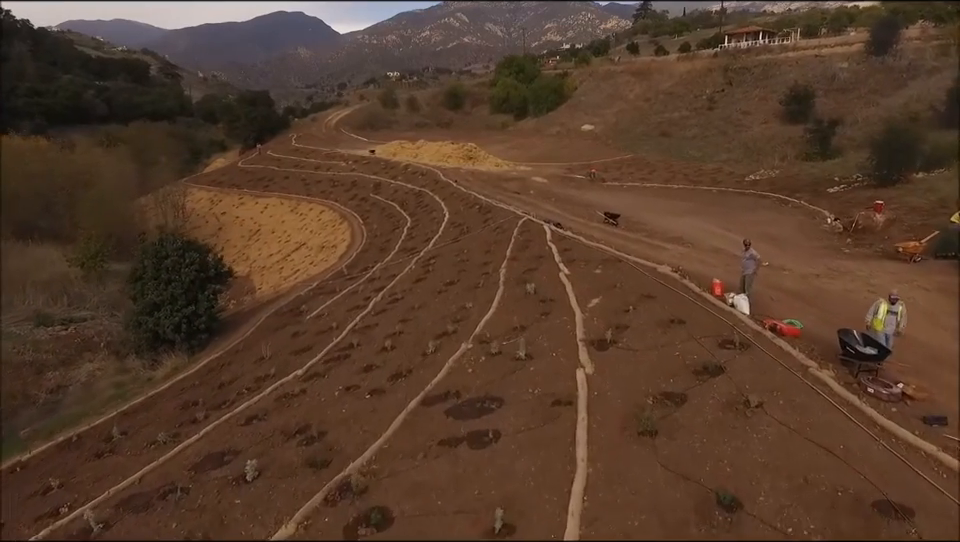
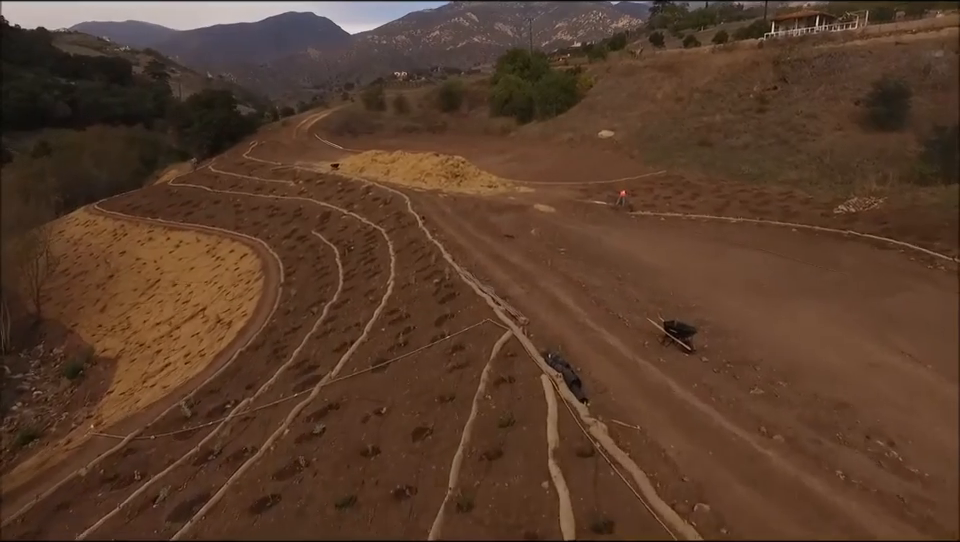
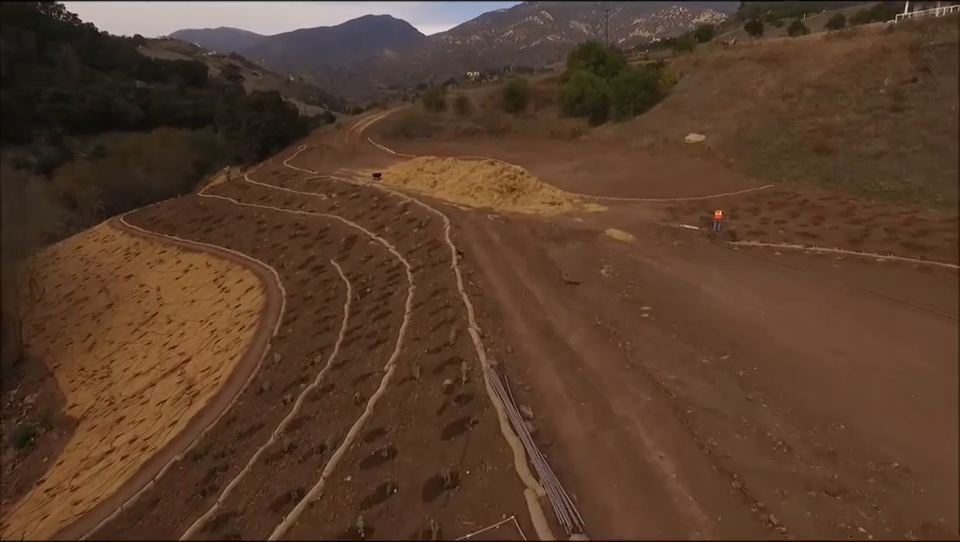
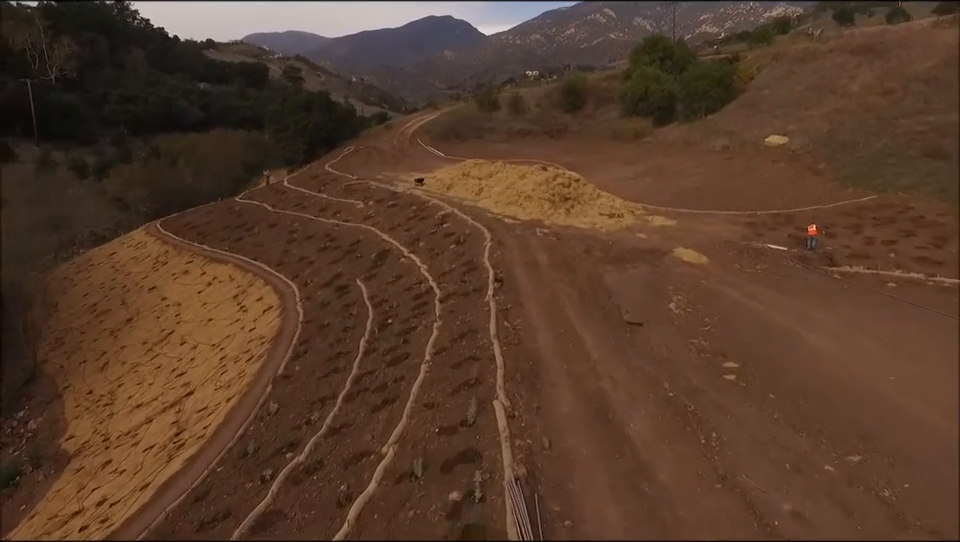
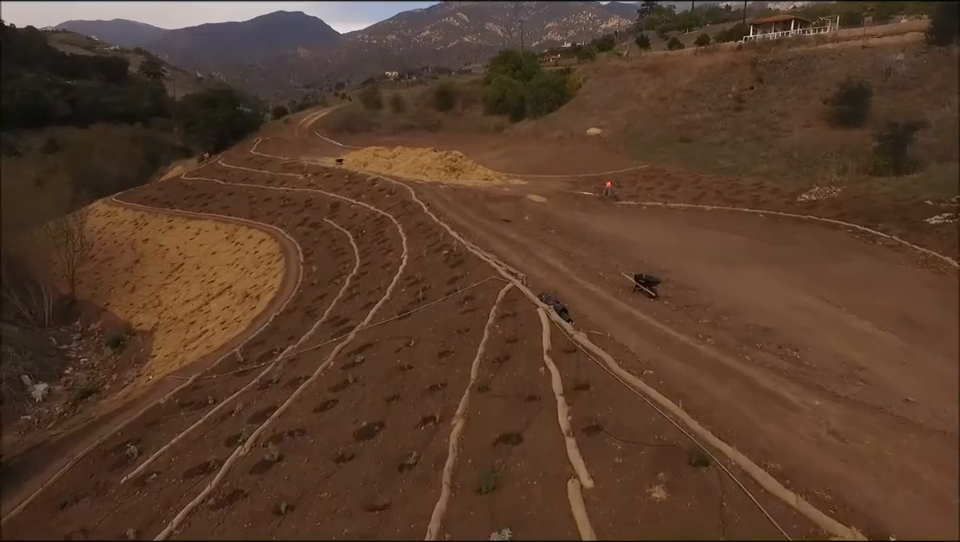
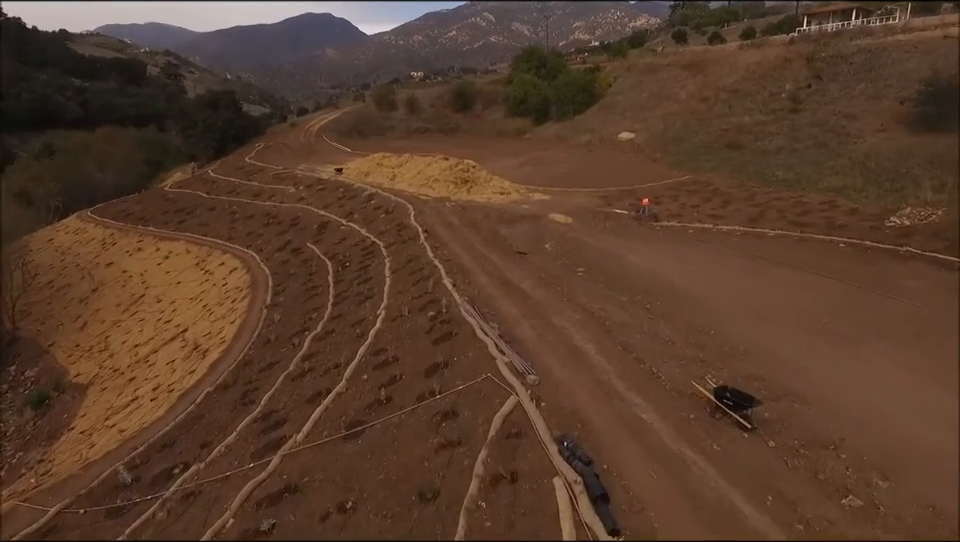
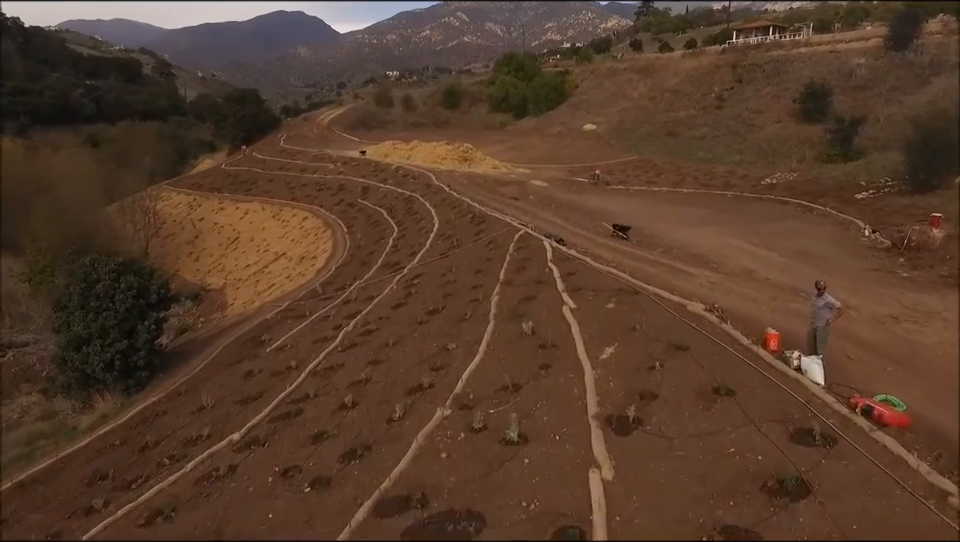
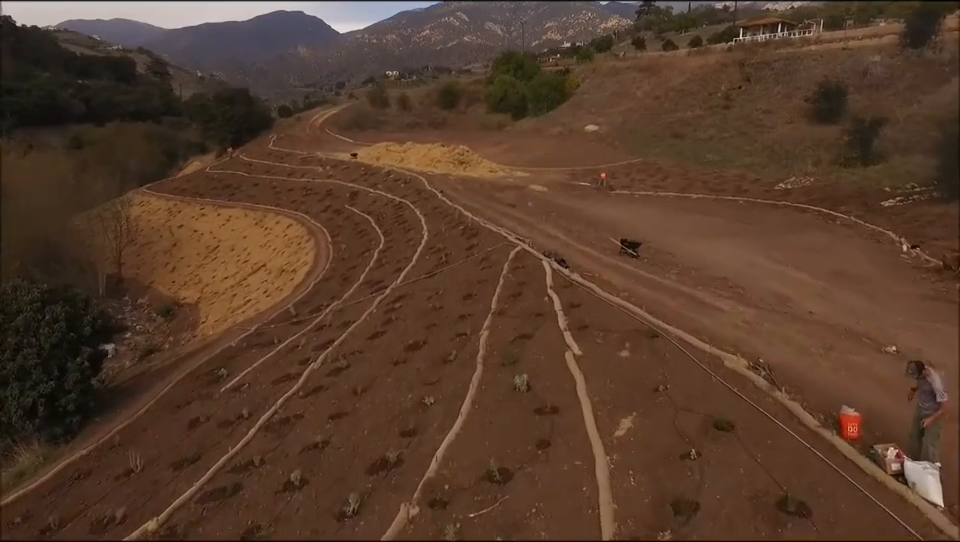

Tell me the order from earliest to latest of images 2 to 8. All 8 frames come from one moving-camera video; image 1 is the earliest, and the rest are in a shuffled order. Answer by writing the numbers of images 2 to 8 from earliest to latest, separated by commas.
7, 8, 5, 2, 6, 3, 4
